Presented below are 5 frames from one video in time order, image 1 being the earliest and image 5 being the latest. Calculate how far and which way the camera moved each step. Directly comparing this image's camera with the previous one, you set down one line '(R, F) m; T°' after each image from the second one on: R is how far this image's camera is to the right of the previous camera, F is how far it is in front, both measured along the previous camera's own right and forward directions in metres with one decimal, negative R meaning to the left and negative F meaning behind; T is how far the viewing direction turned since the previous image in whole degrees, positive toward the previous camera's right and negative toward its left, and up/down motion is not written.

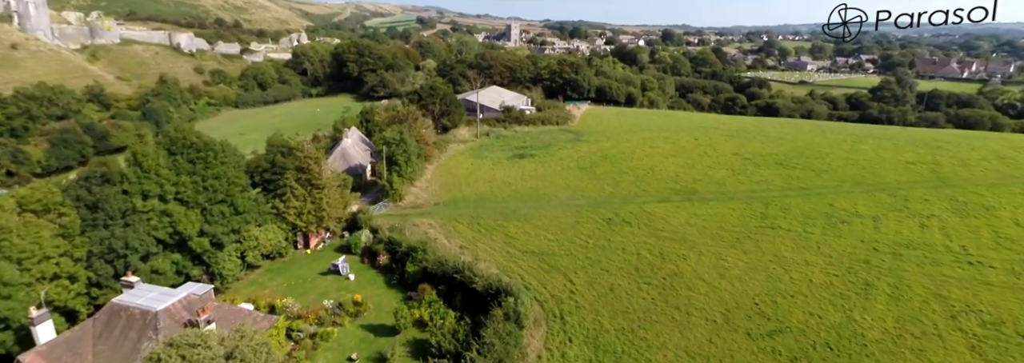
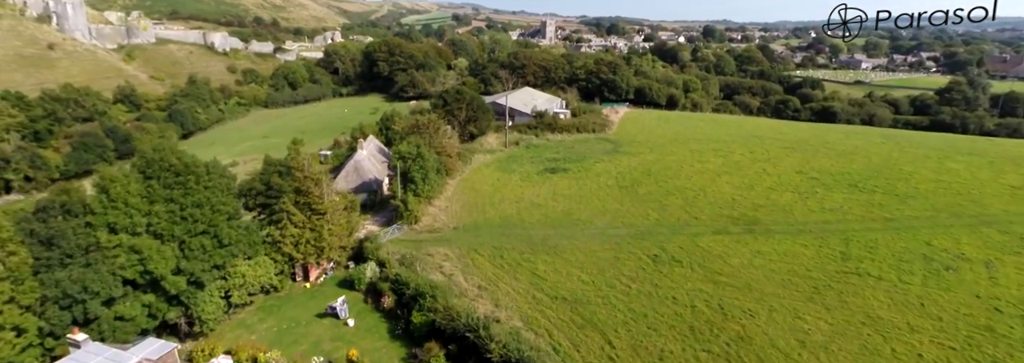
(+0.2, +3.8) m; -4°
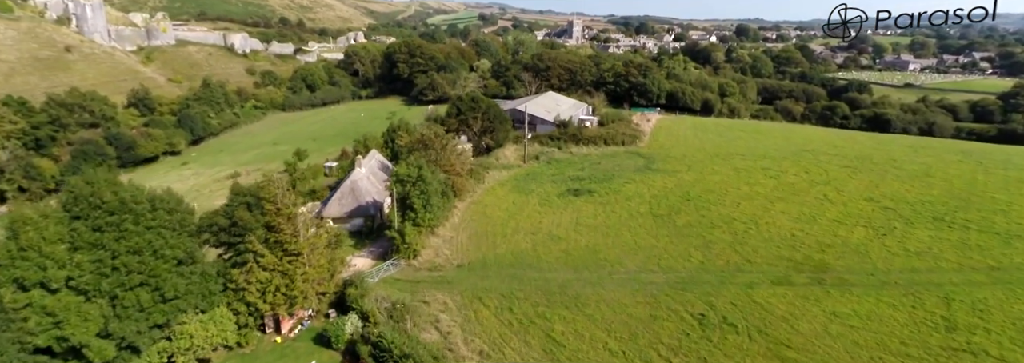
(+0.5, +4.2) m; -3°
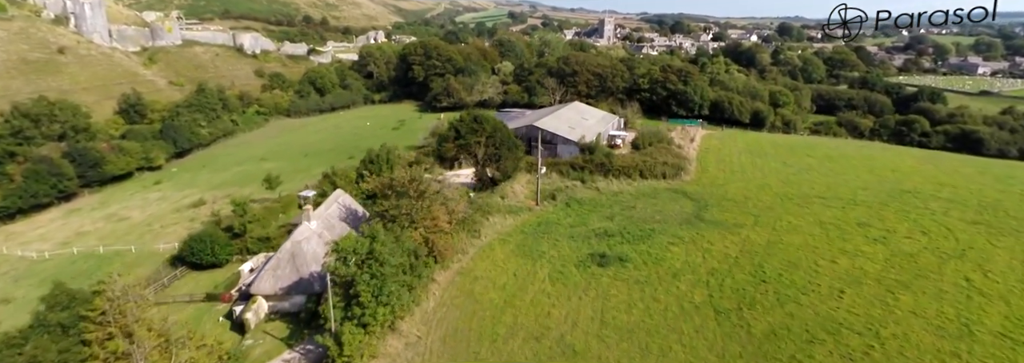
(+1.1, +8.2) m; -3°
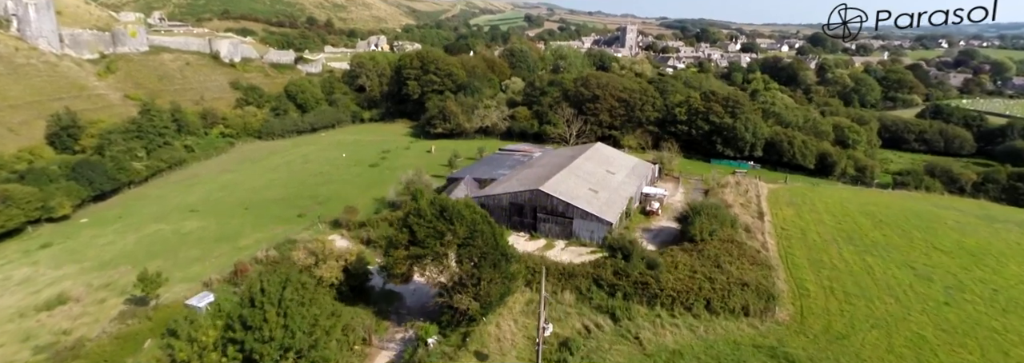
(+0.9, +12.4) m; -1°
